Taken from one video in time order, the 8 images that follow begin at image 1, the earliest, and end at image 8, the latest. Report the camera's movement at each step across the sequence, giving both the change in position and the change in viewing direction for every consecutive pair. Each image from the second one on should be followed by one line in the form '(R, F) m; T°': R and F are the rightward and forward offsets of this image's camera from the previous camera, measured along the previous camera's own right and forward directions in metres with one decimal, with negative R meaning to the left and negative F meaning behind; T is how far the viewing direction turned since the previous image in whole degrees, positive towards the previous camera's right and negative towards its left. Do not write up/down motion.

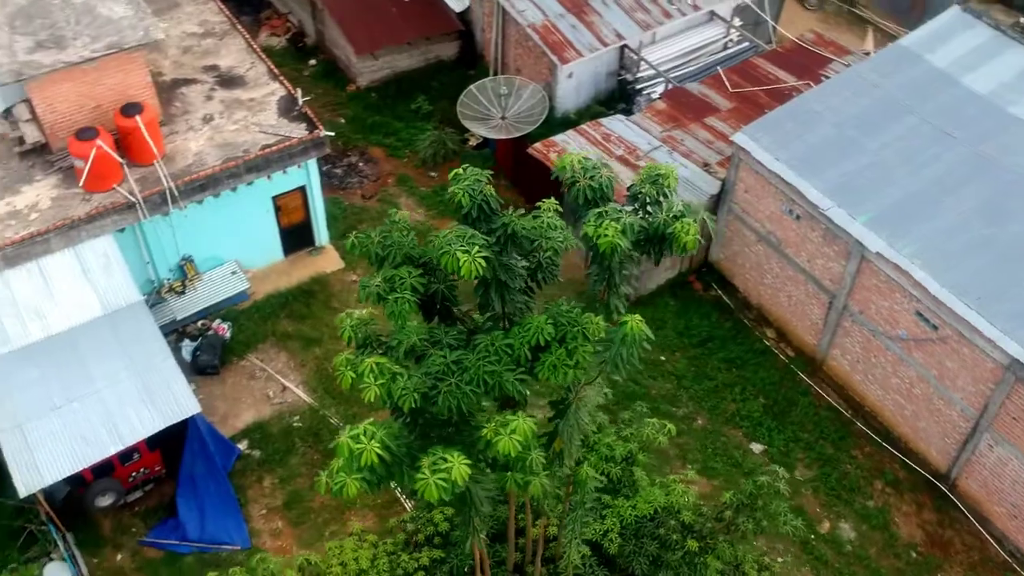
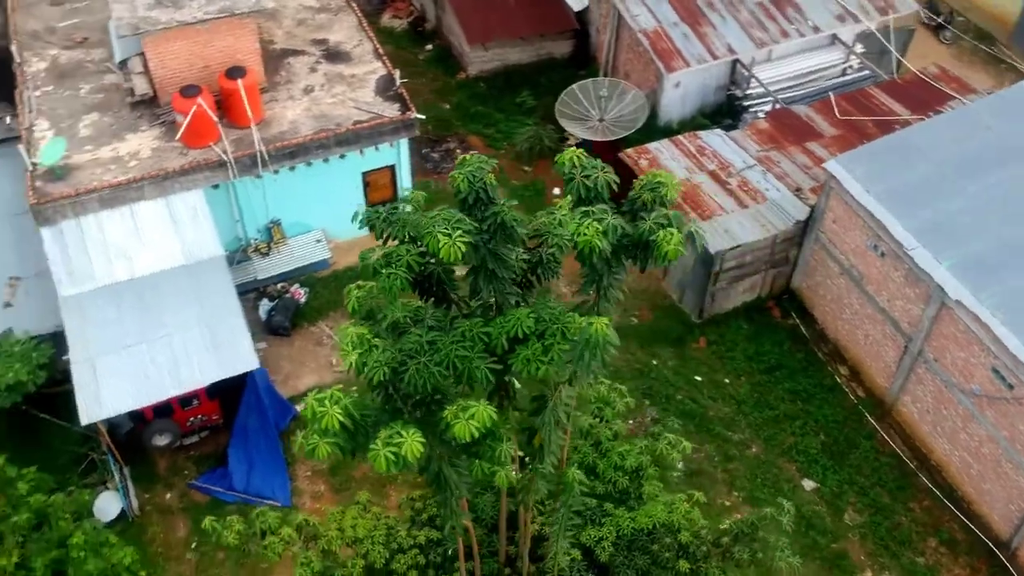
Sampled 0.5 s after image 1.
(+0.7, 0.0) m; -7°
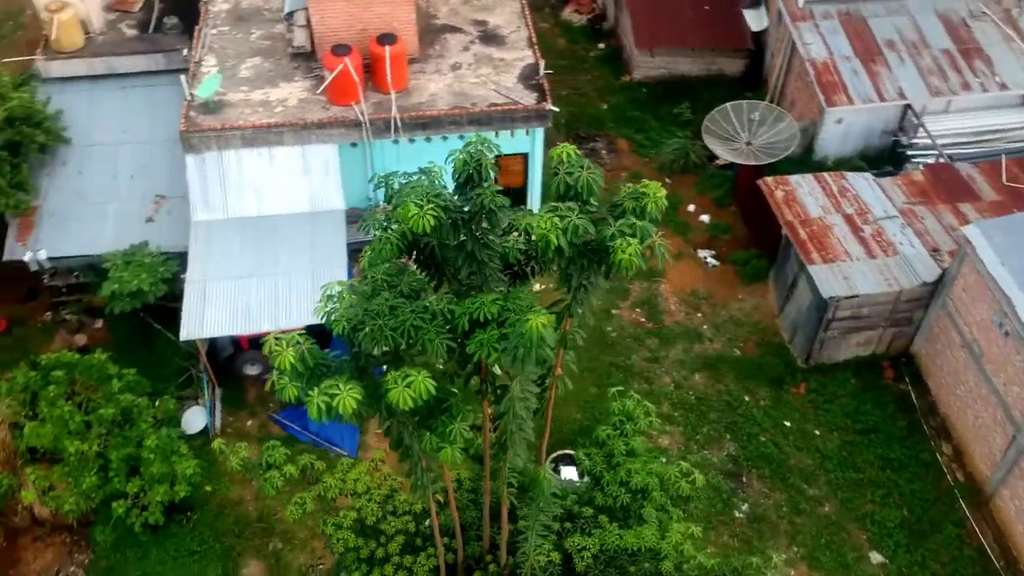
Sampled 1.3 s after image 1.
(+1.0, +0.1) m; -11°
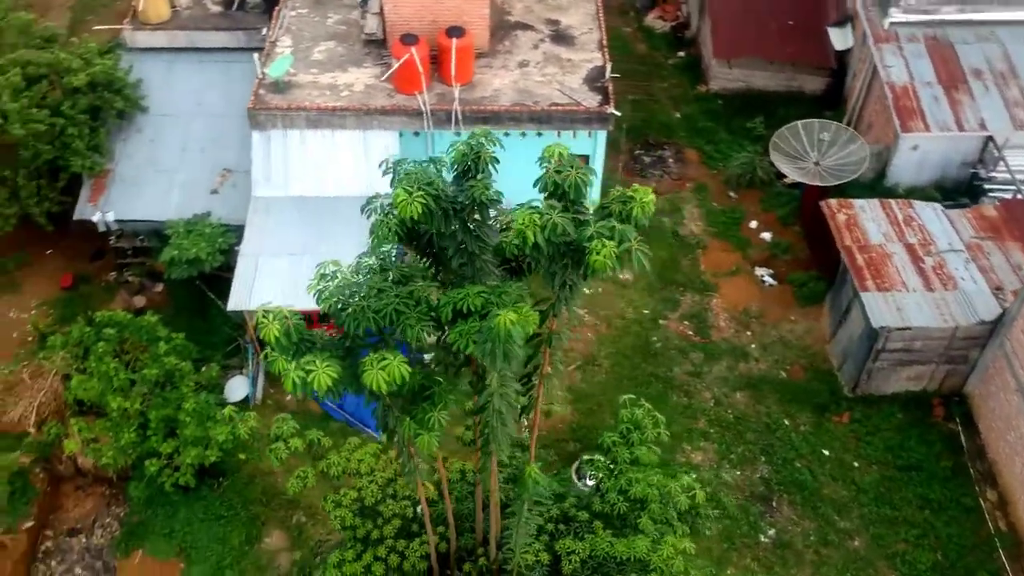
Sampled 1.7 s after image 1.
(+0.5, 0.0) m; -5°
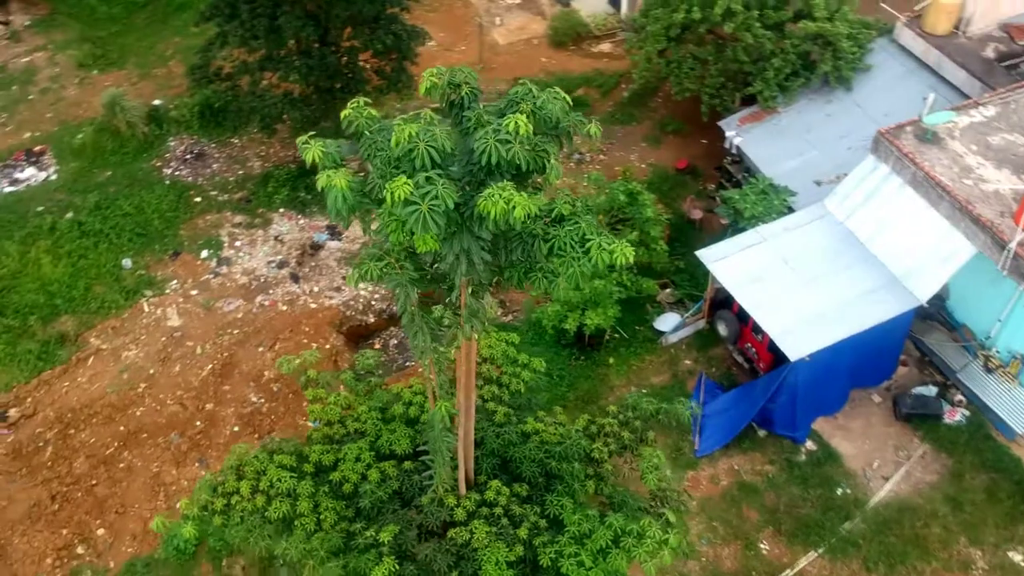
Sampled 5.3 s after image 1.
(+3.6, +1.6) m; -41°
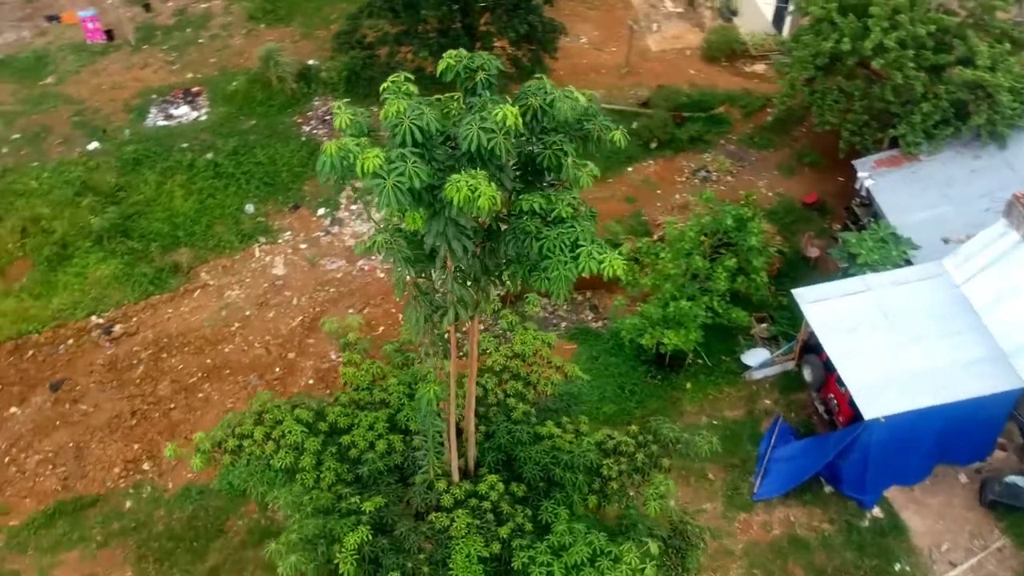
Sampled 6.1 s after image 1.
(+0.9, +0.1) m; -9°
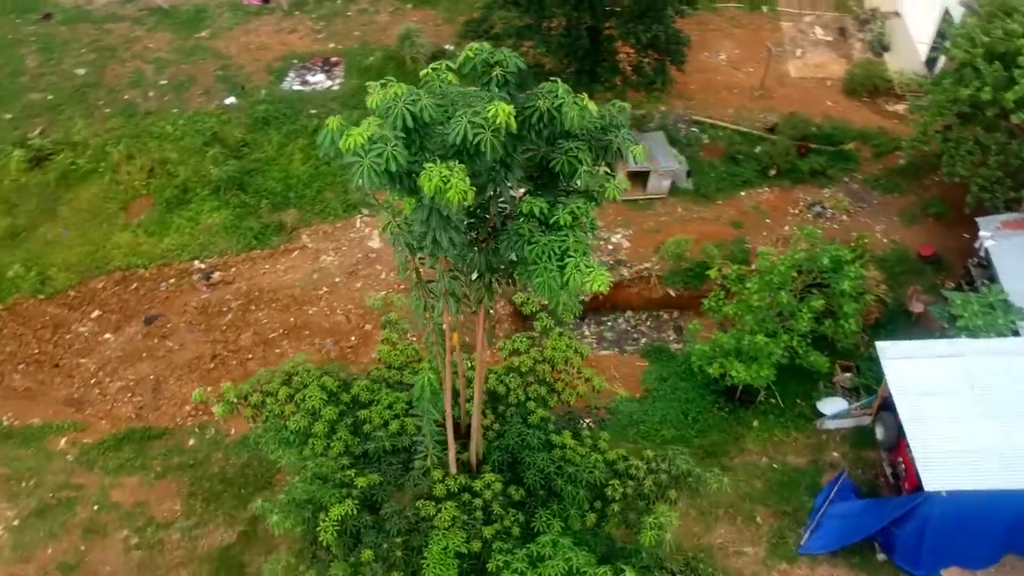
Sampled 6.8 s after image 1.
(+0.8, +0.1) m; -8°
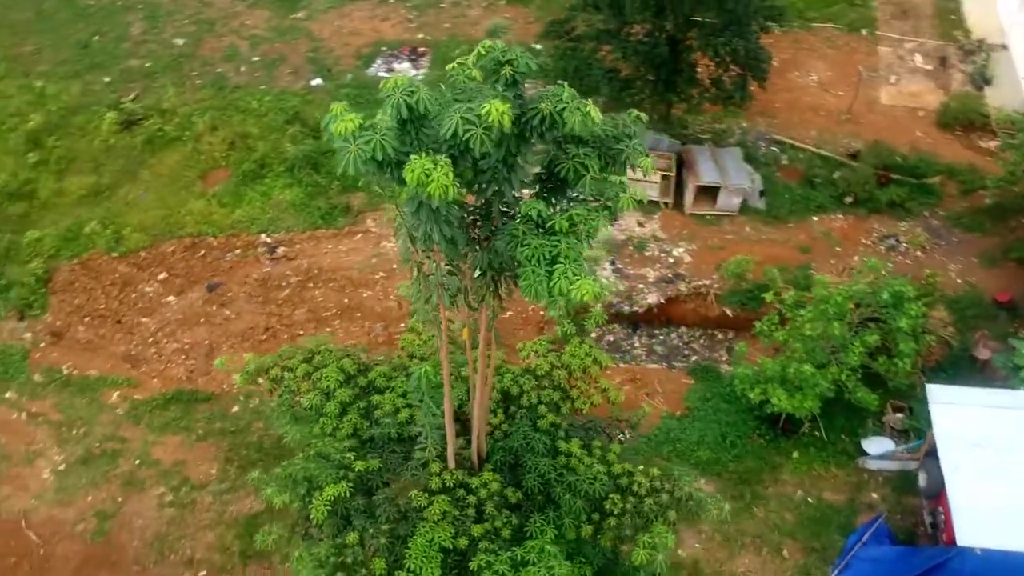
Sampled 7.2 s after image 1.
(+0.5, +0.1) m; -5°
